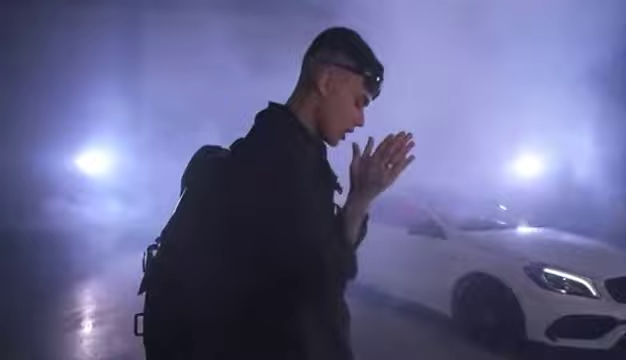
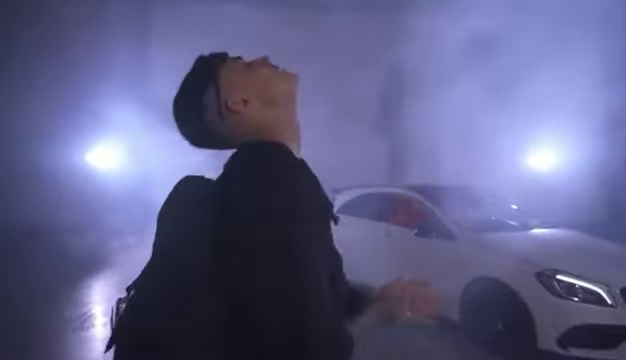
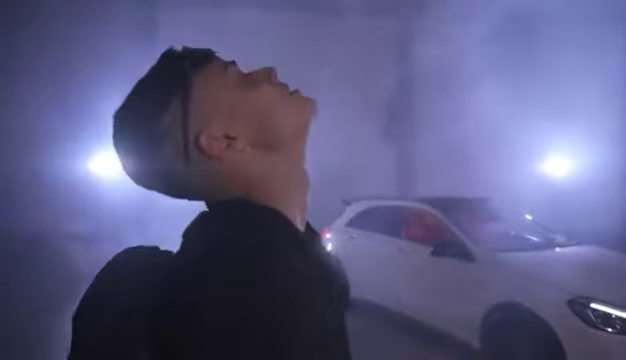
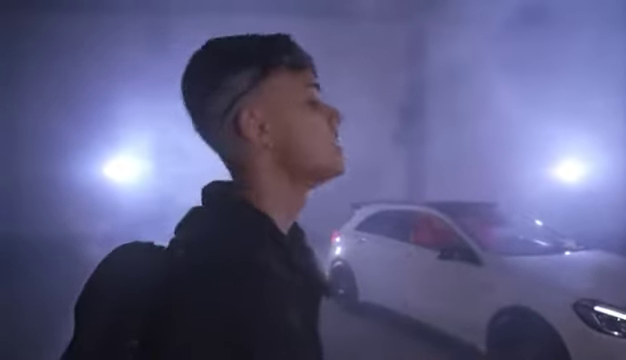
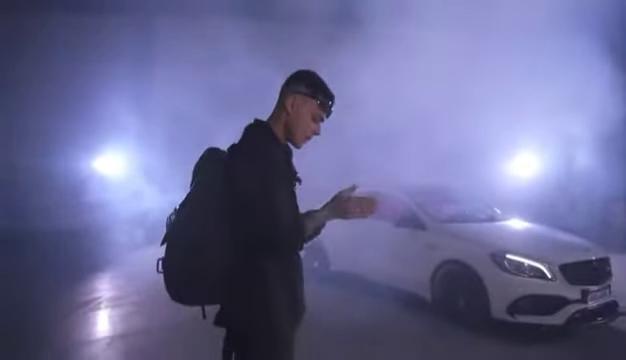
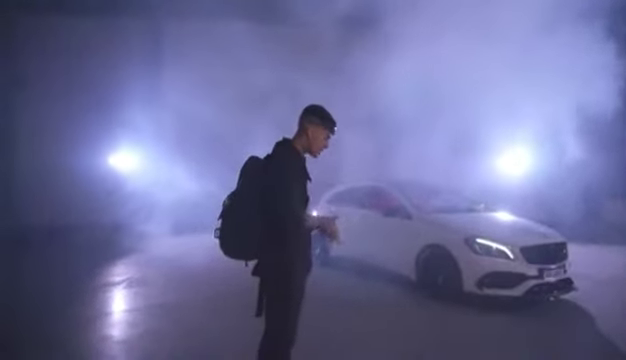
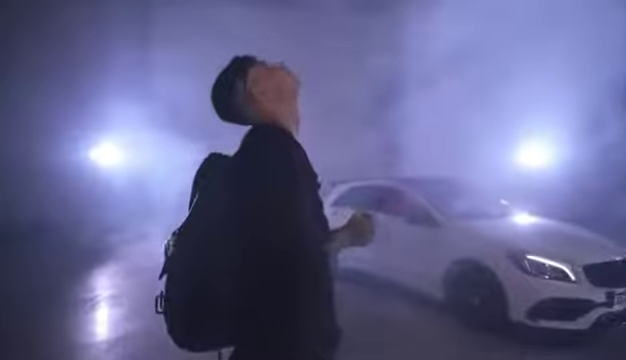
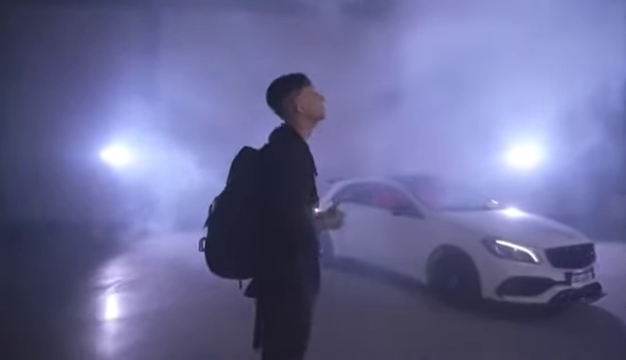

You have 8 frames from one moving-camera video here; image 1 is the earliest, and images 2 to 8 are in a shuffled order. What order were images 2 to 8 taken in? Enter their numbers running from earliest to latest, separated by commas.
5, 6, 8, 7, 2, 3, 4
